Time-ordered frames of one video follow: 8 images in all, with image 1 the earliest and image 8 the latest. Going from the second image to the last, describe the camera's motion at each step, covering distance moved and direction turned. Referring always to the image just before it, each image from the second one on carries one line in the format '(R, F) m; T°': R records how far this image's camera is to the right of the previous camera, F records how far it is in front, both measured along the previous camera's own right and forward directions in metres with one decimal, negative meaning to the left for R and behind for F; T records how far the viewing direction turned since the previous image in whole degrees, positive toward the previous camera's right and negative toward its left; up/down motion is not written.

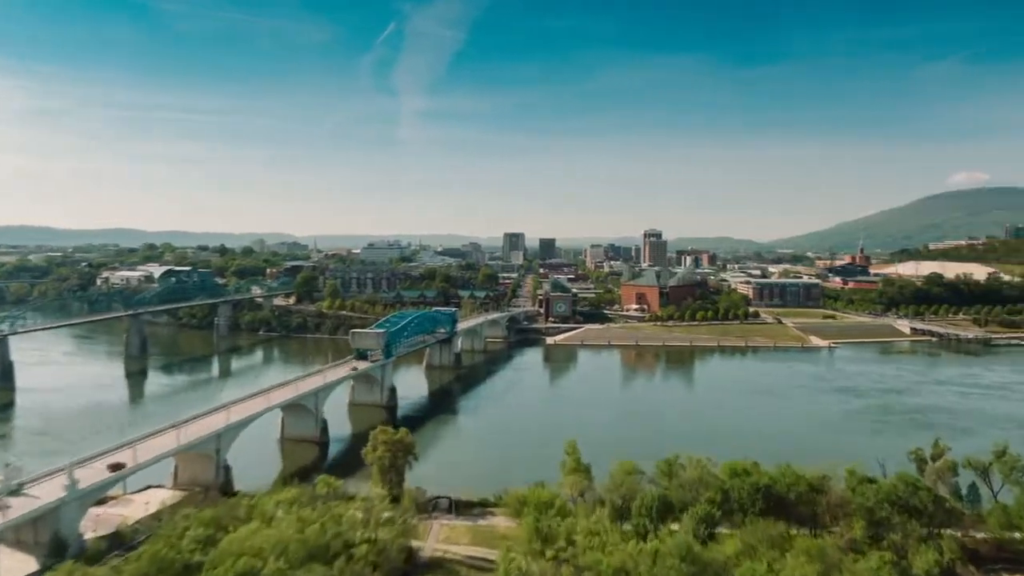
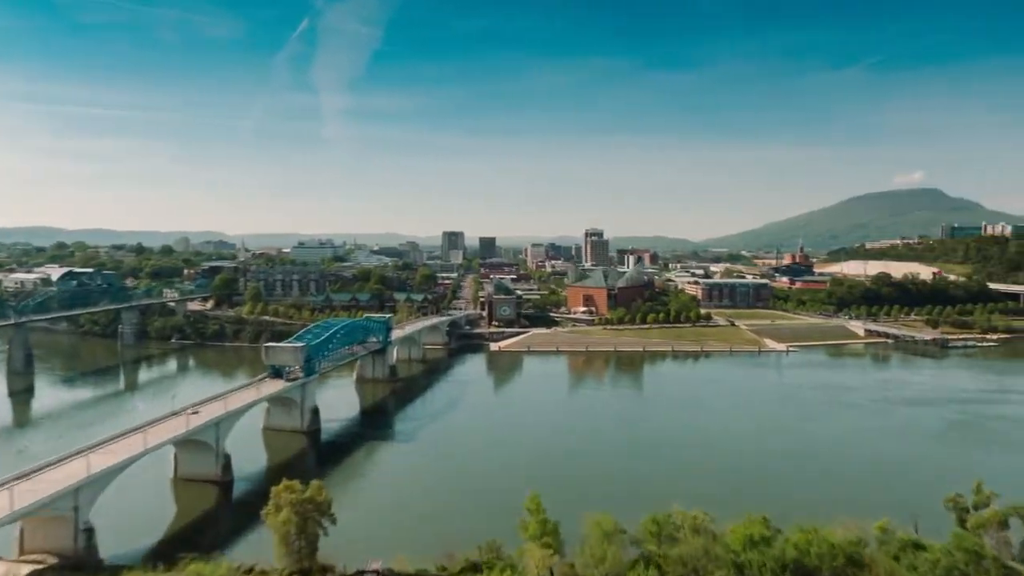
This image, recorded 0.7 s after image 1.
(-0.1, +4.5) m; +5°
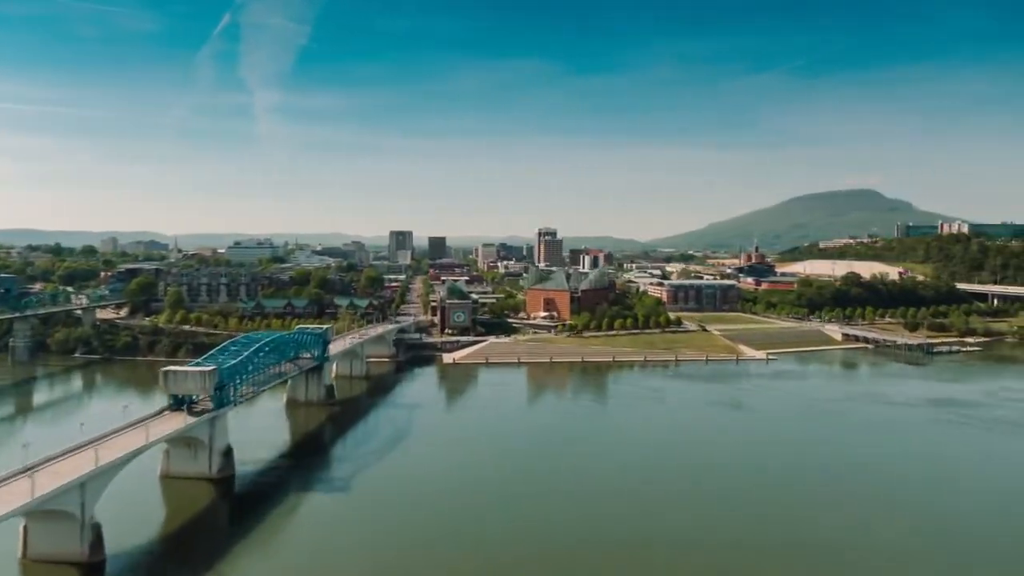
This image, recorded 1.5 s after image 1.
(-0.5, +5.5) m; +4°
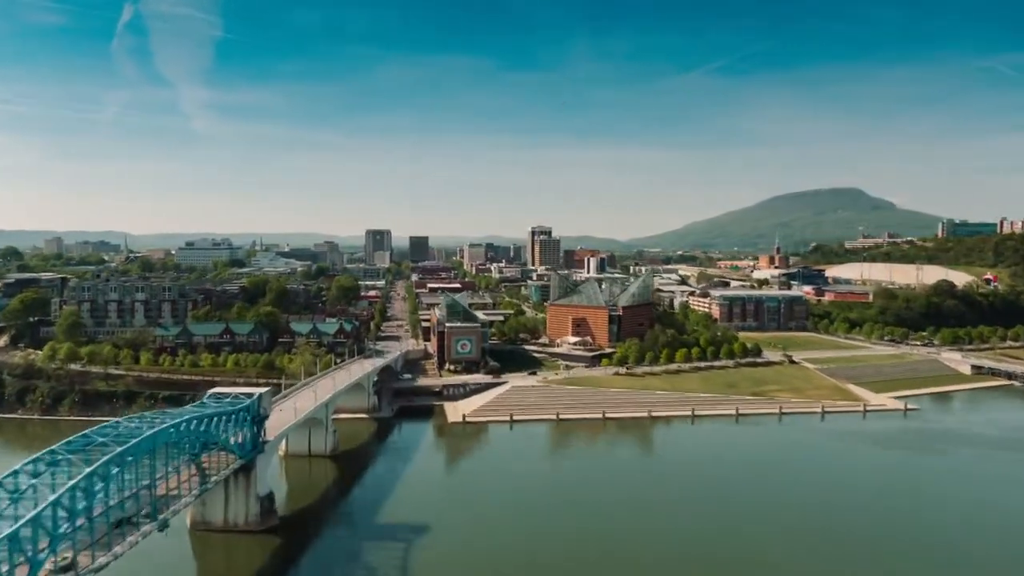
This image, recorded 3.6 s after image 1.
(-2.6, +14.9) m; +2°
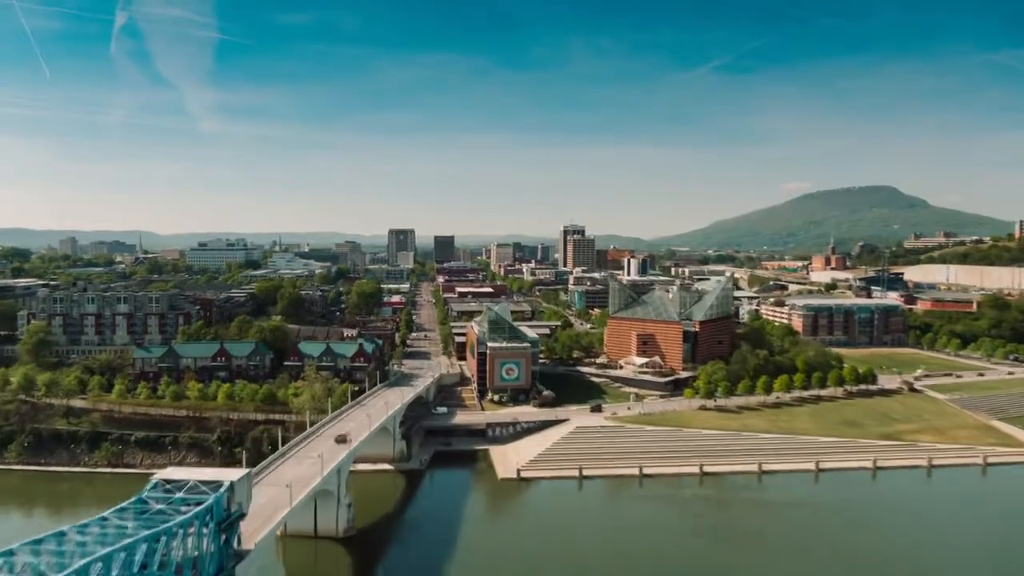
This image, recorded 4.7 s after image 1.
(-1.6, +7.6) m; -2°
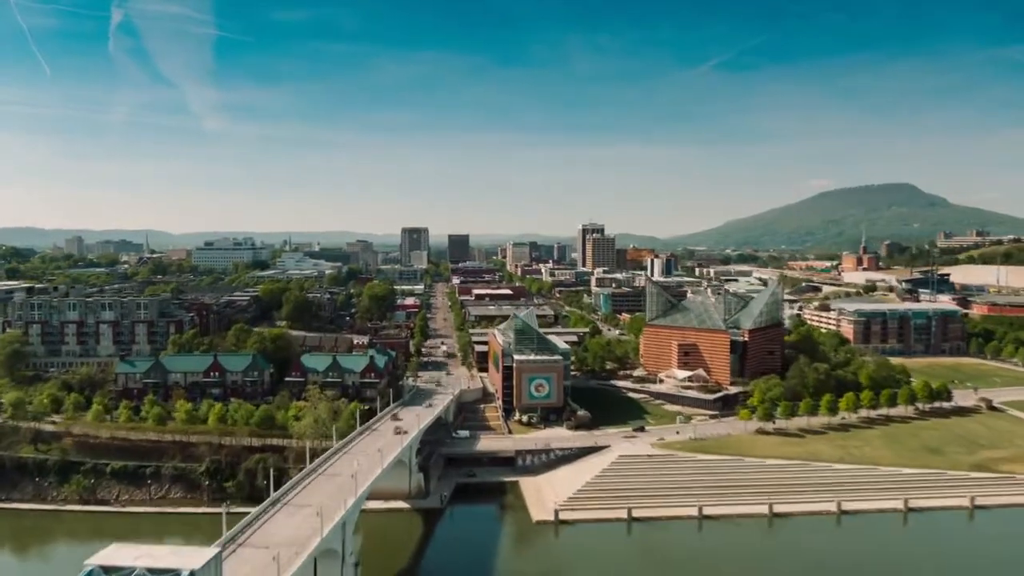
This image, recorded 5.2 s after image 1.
(-0.7, +3.8) m; -1°
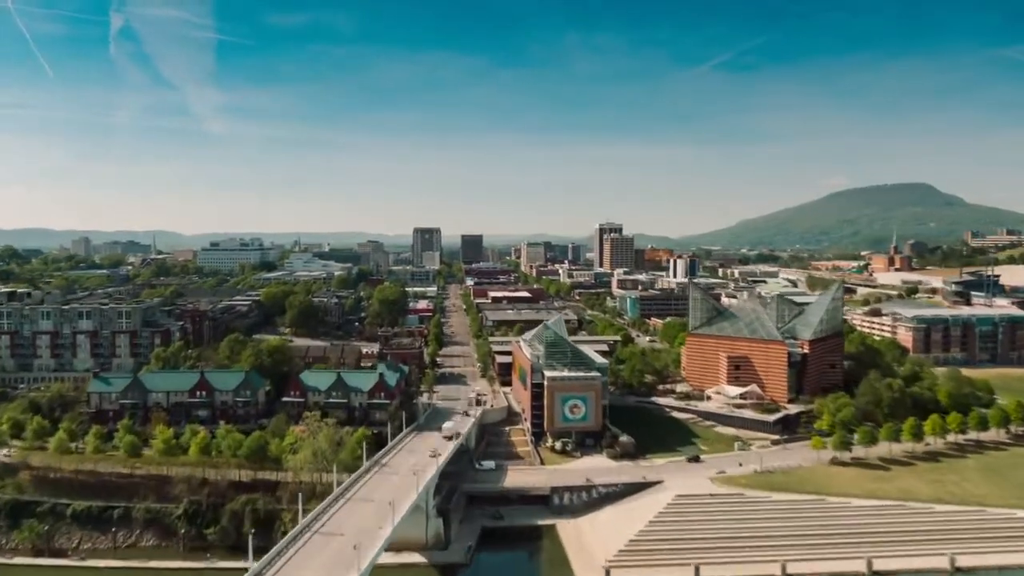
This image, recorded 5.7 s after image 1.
(-0.7, +3.8) m; -1°
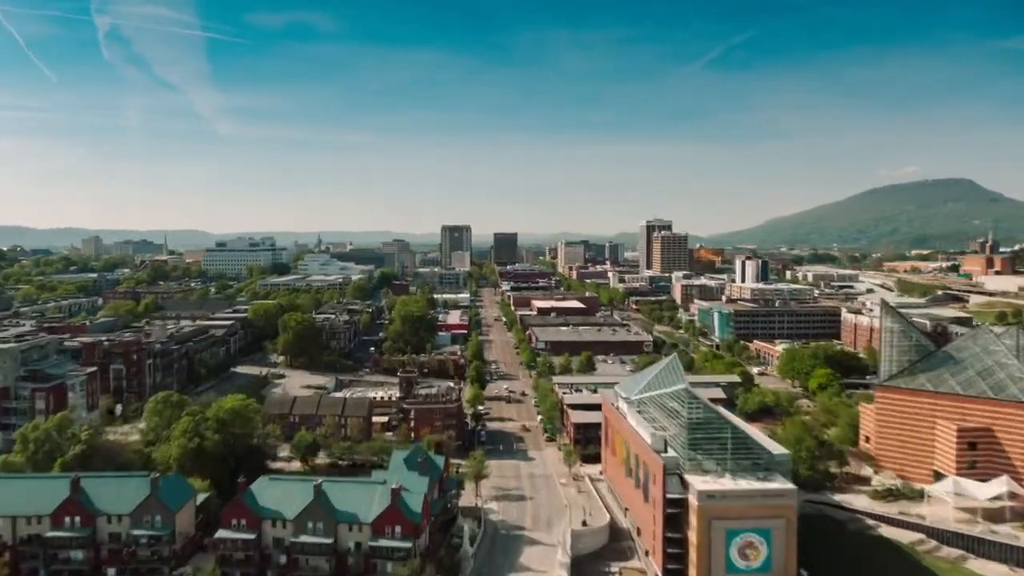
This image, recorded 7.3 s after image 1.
(-1.8, +11.3) m; -2°
